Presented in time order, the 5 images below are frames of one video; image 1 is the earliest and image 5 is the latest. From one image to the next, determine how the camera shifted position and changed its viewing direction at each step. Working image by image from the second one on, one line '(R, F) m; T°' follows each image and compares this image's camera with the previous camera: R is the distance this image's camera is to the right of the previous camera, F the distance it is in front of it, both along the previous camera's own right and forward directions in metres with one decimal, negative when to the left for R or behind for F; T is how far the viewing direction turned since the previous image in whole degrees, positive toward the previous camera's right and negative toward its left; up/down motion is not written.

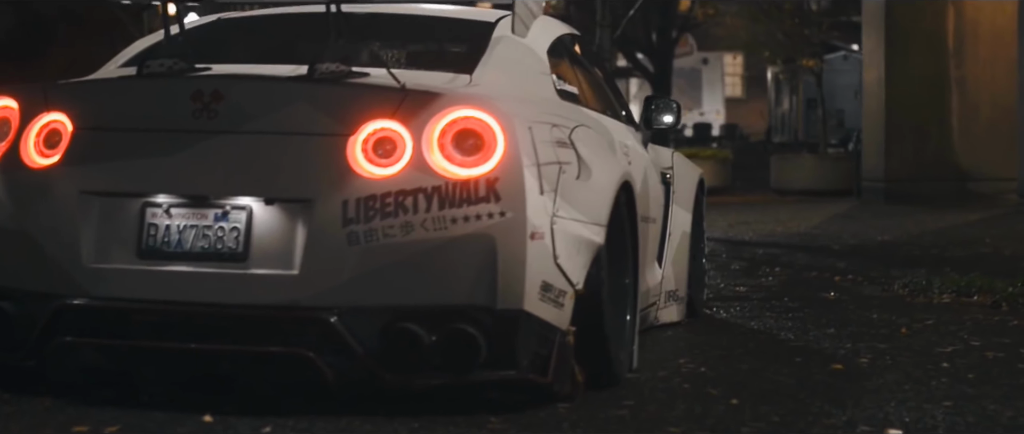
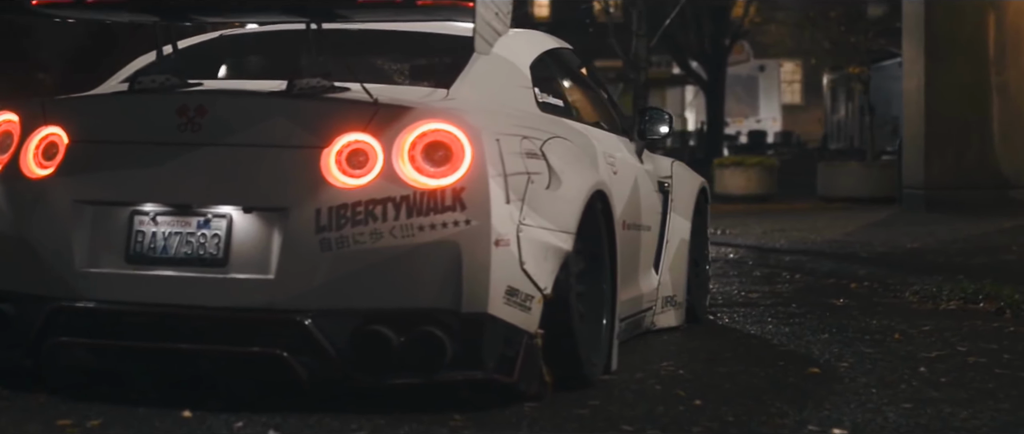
(+0.3, -0.2) m; -3°
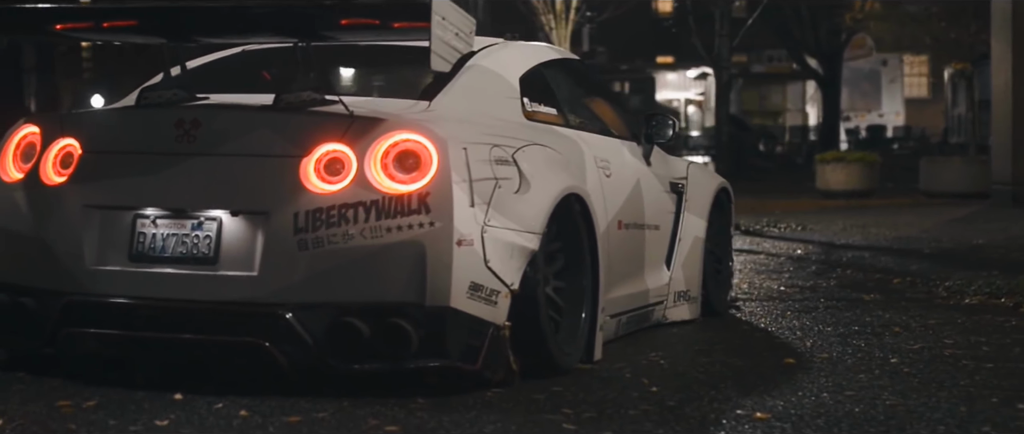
(+0.6, -0.4) m; -5°
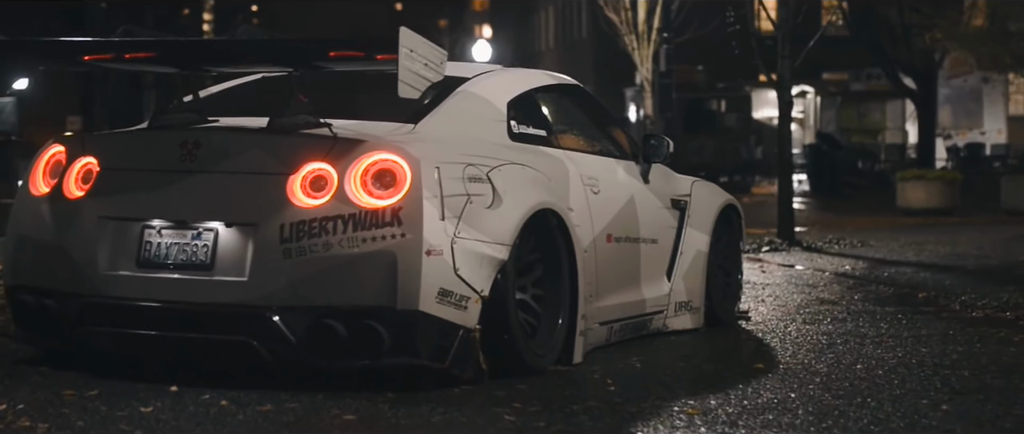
(+0.6, -0.5) m; -5°
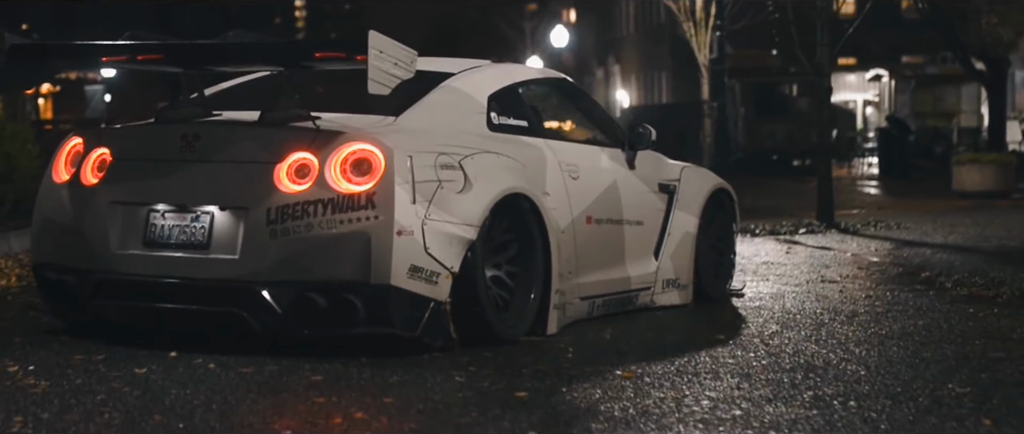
(+0.6, -0.6) m; -4°
